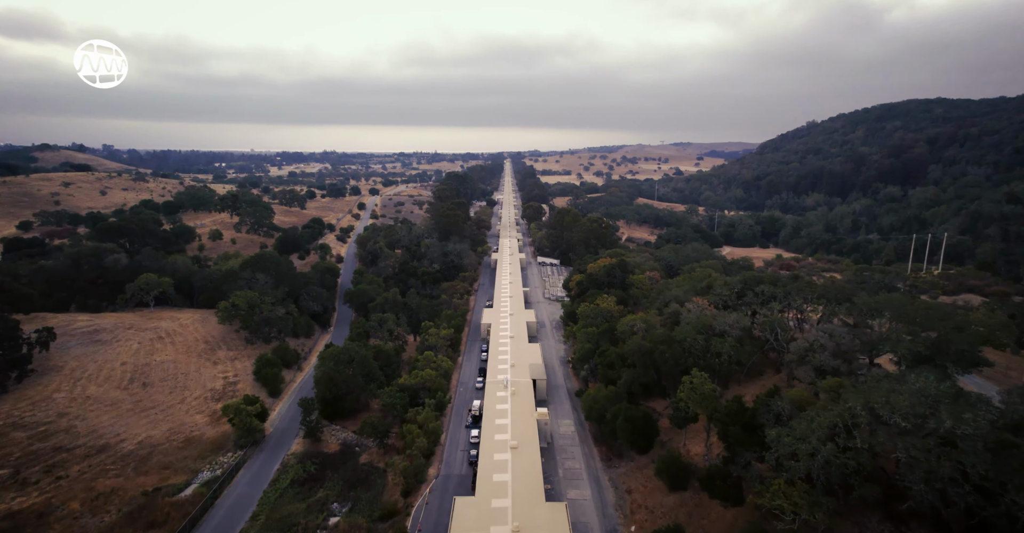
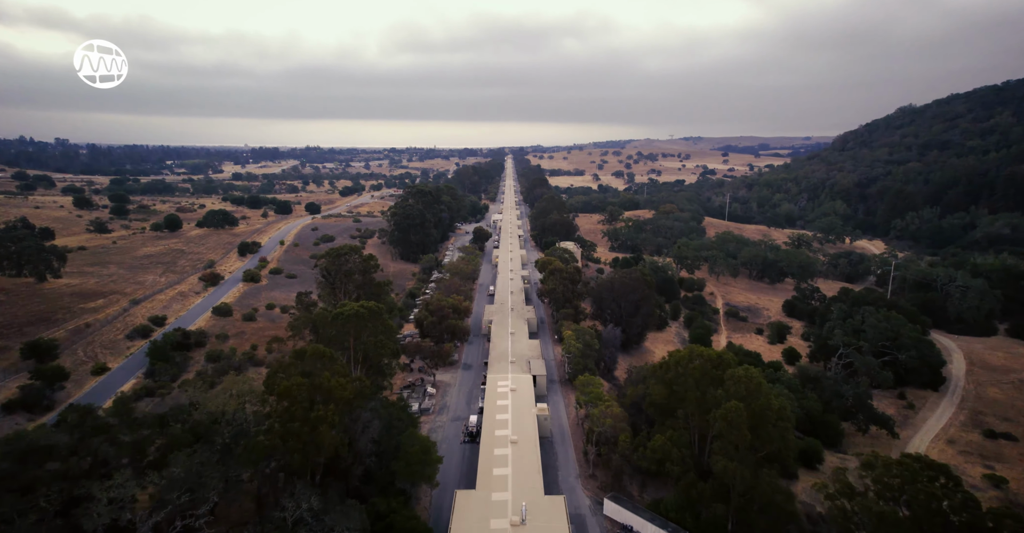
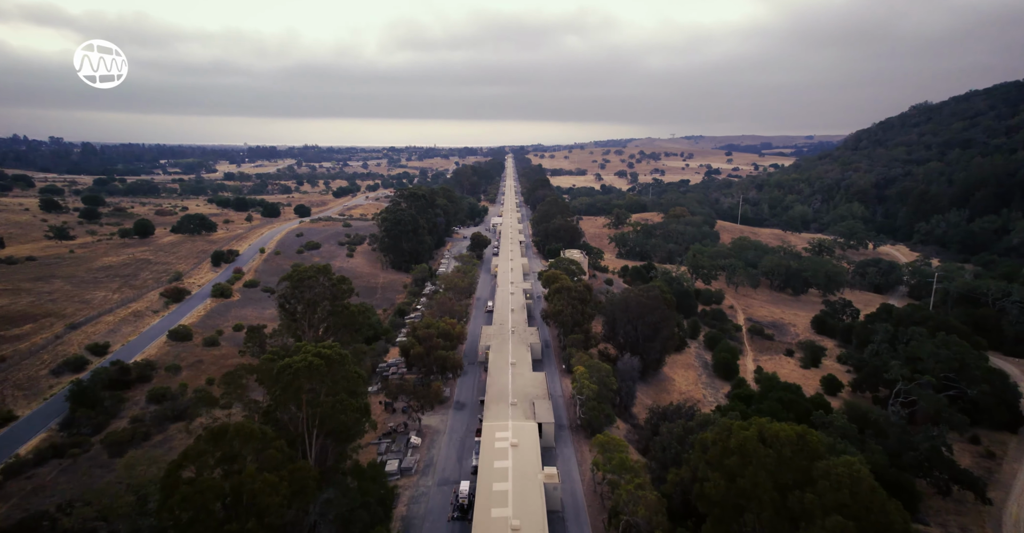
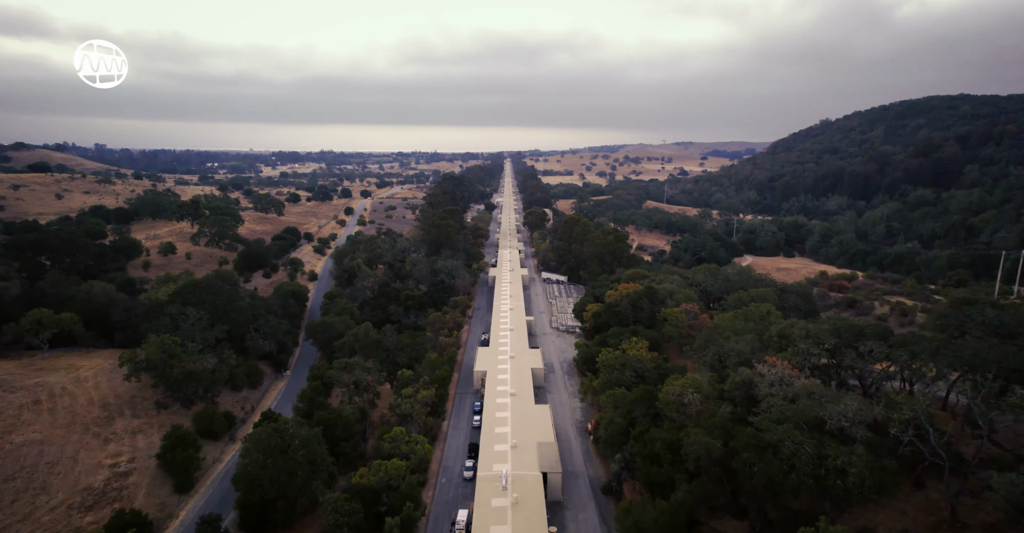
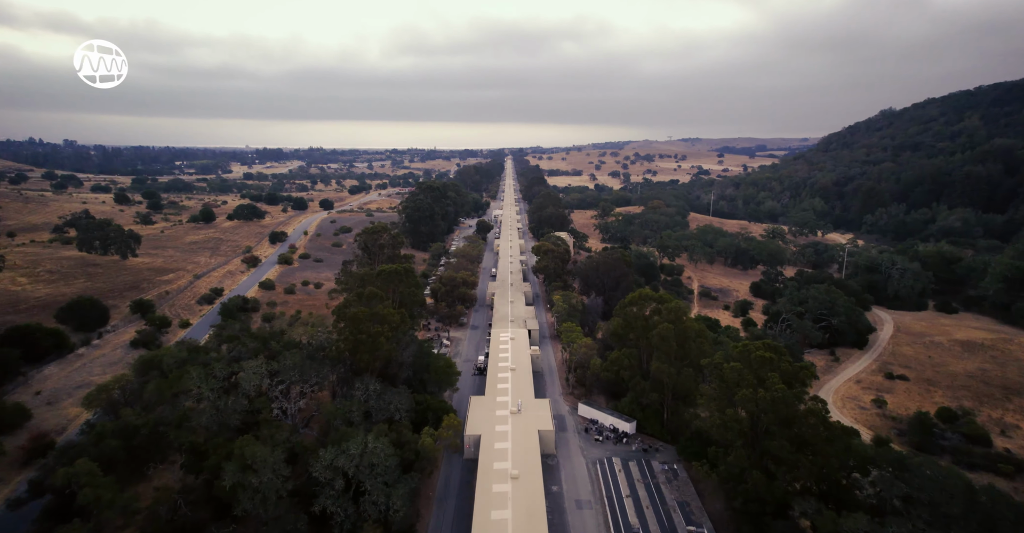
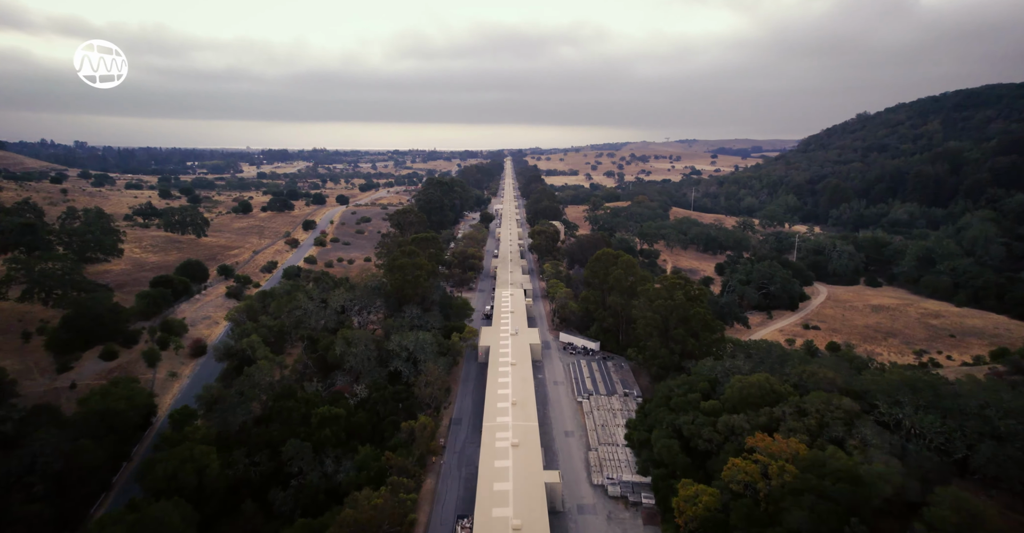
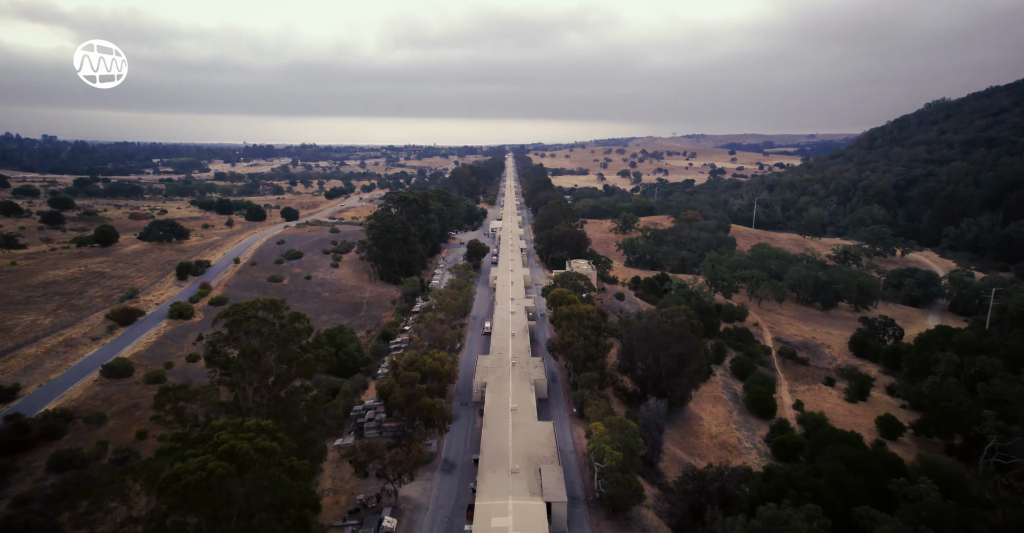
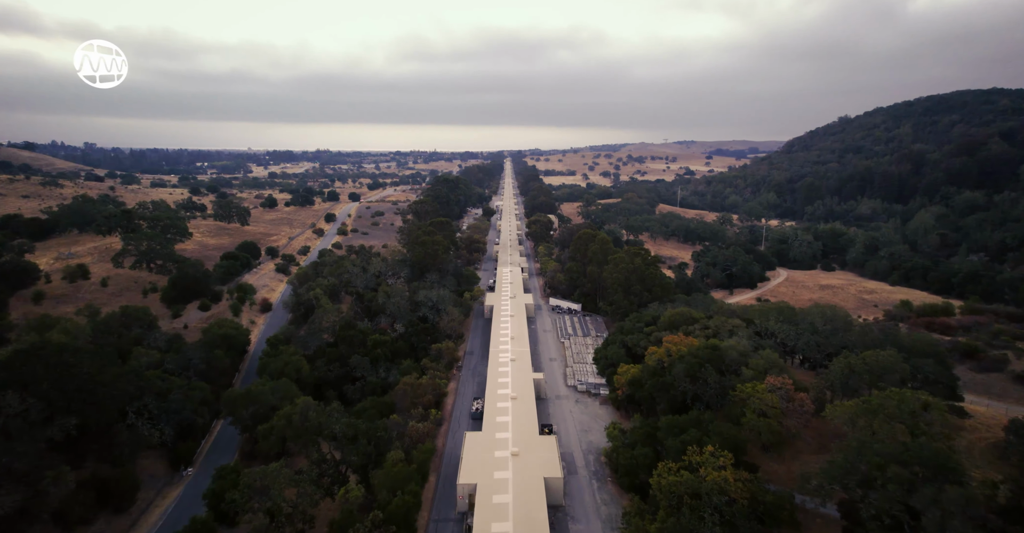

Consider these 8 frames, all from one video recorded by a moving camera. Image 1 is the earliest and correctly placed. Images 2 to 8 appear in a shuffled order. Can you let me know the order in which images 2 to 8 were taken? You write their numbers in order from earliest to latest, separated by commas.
4, 8, 6, 5, 2, 3, 7
